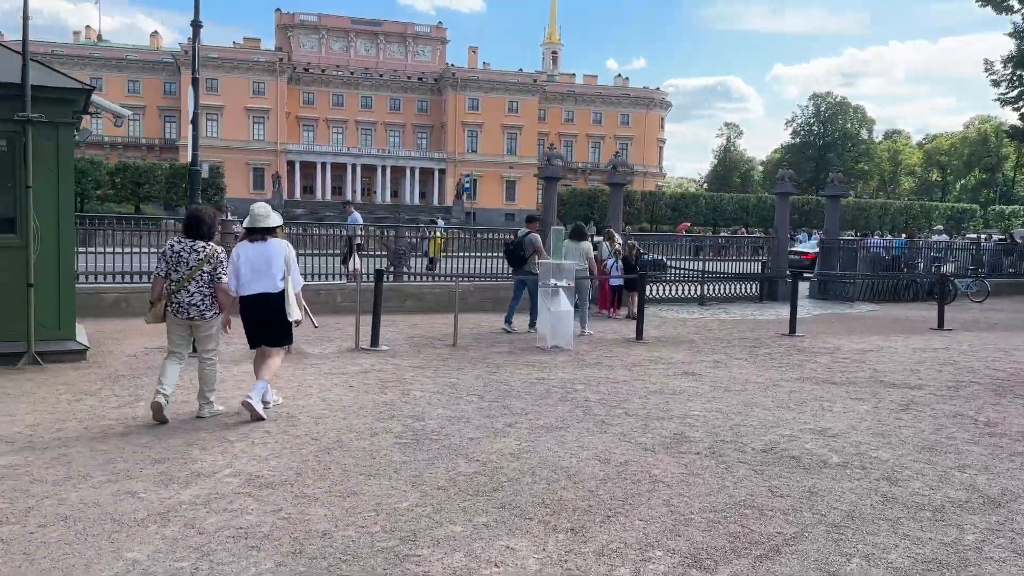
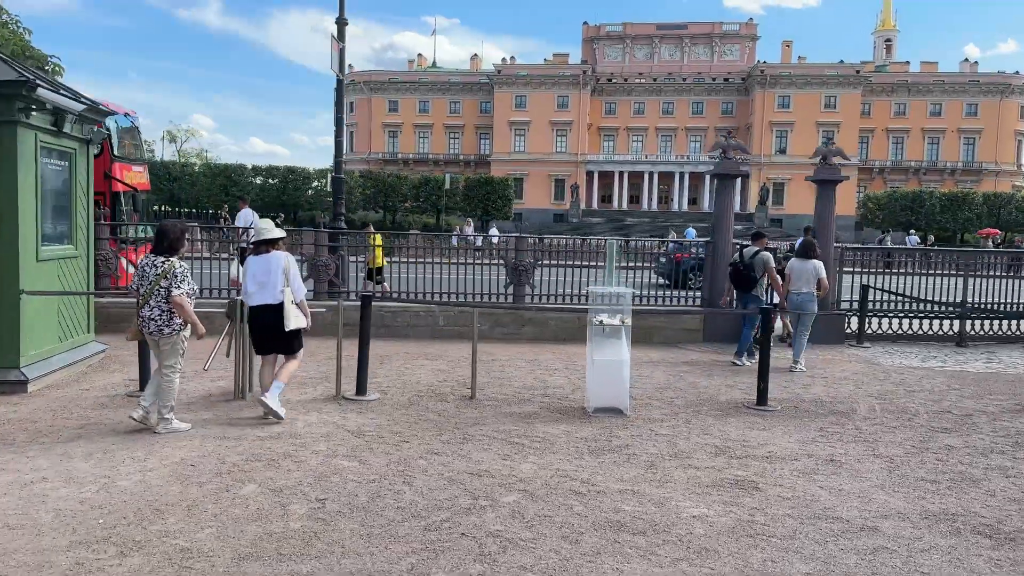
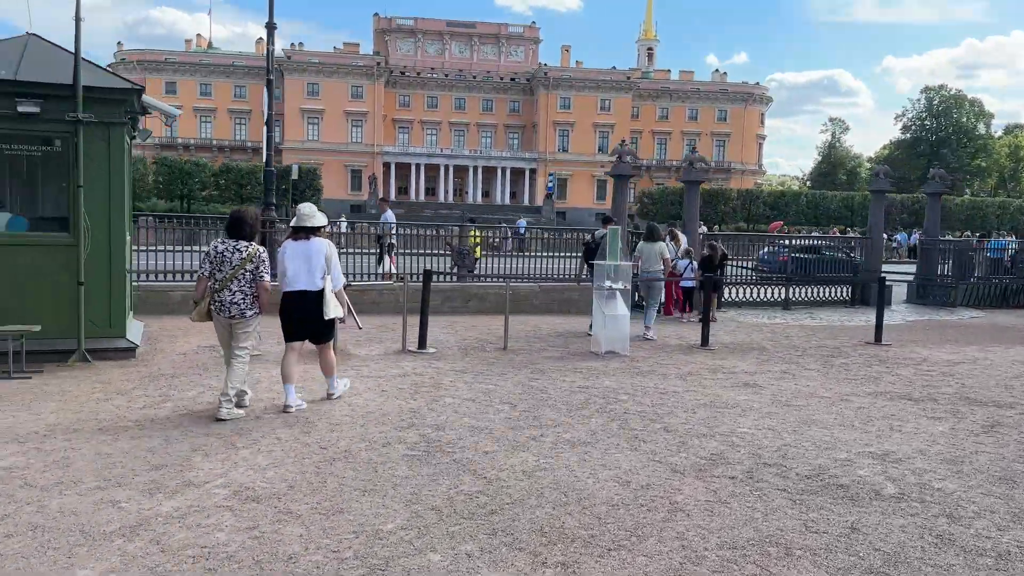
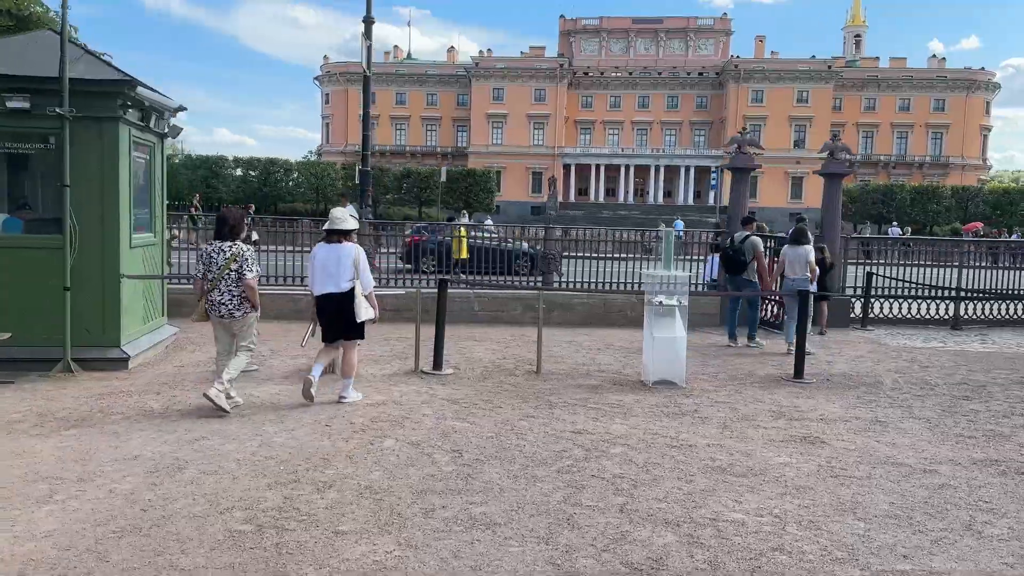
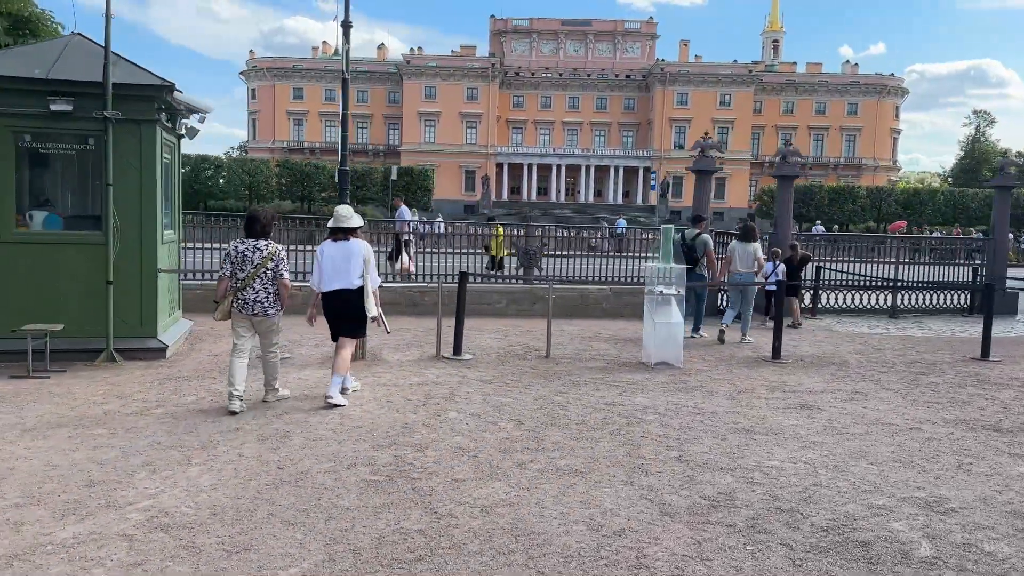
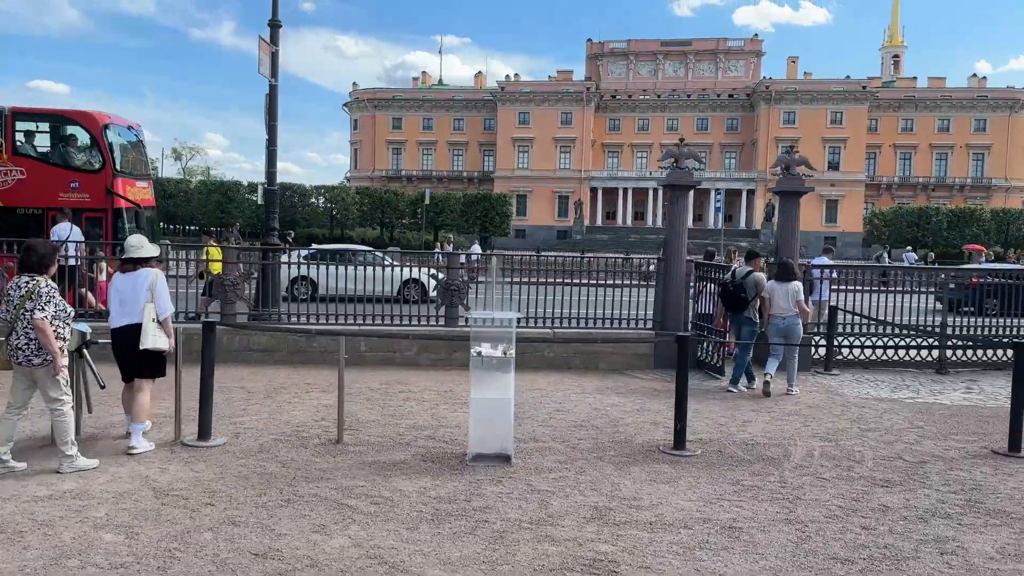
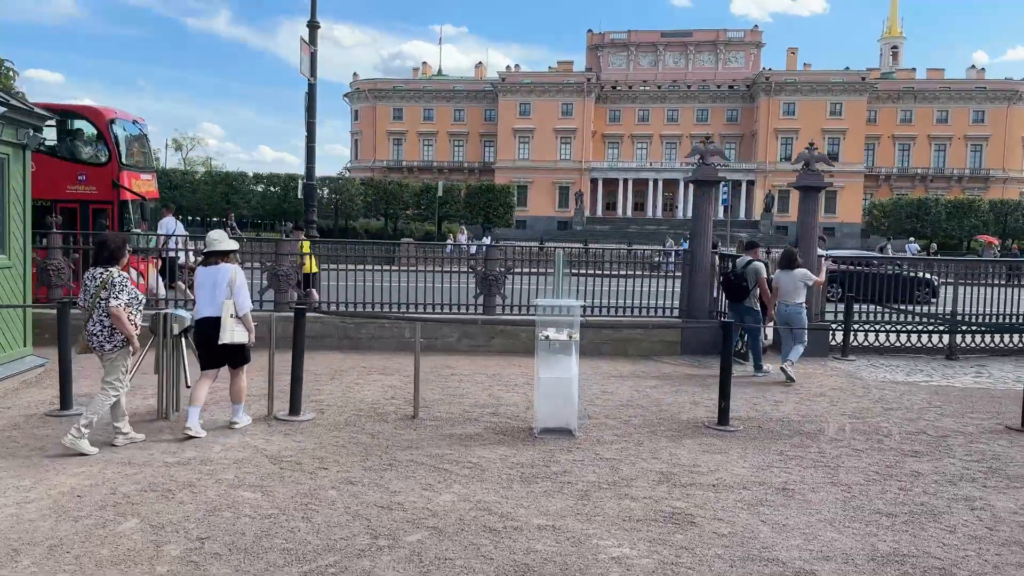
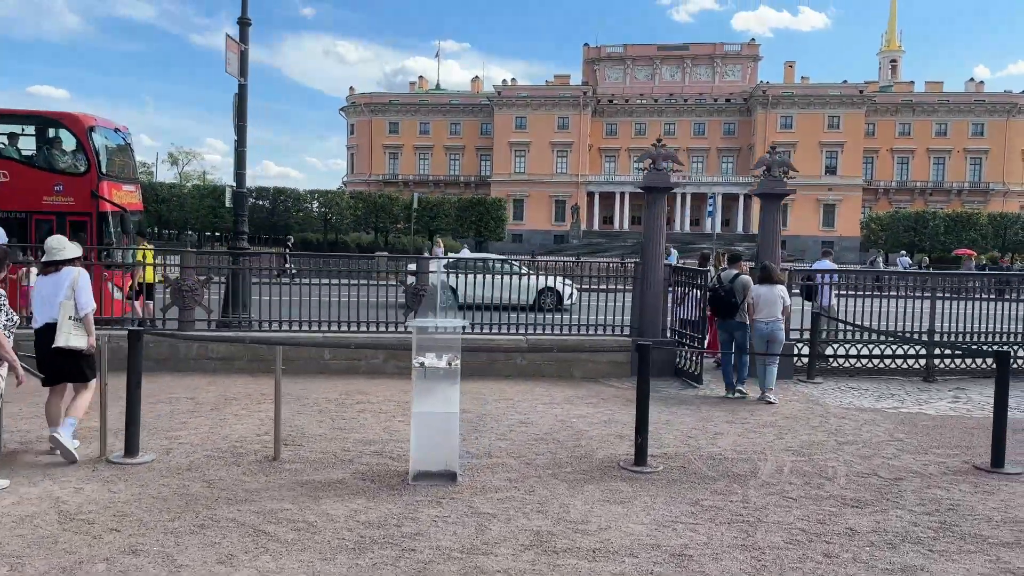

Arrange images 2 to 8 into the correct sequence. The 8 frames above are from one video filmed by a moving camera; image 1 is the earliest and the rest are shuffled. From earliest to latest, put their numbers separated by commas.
3, 5, 4, 2, 7, 6, 8
